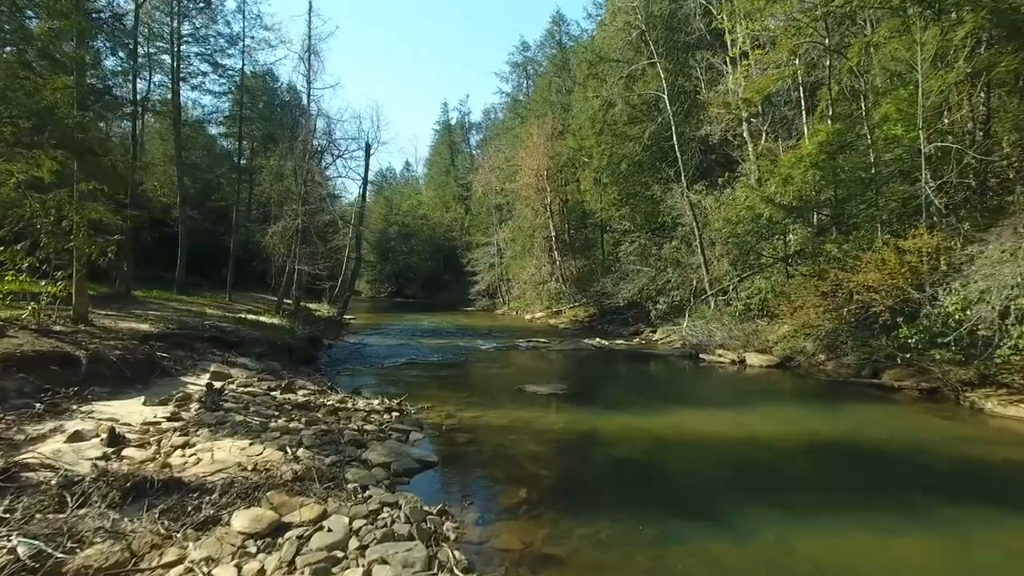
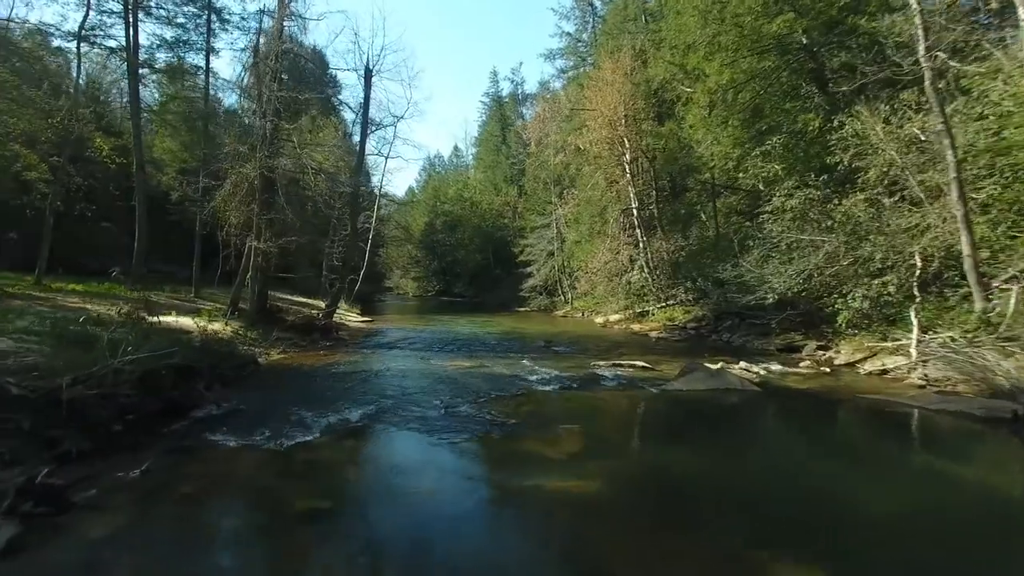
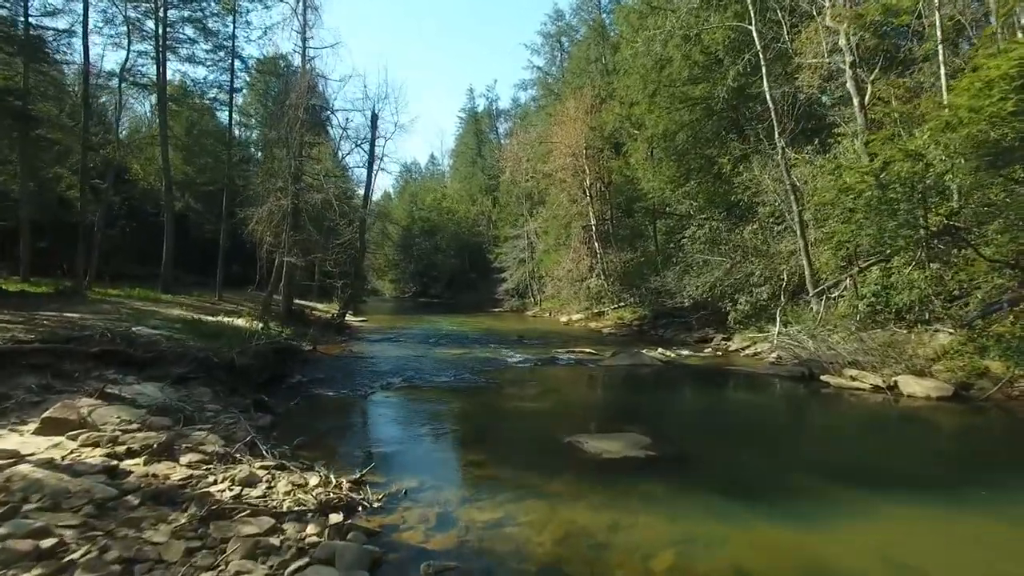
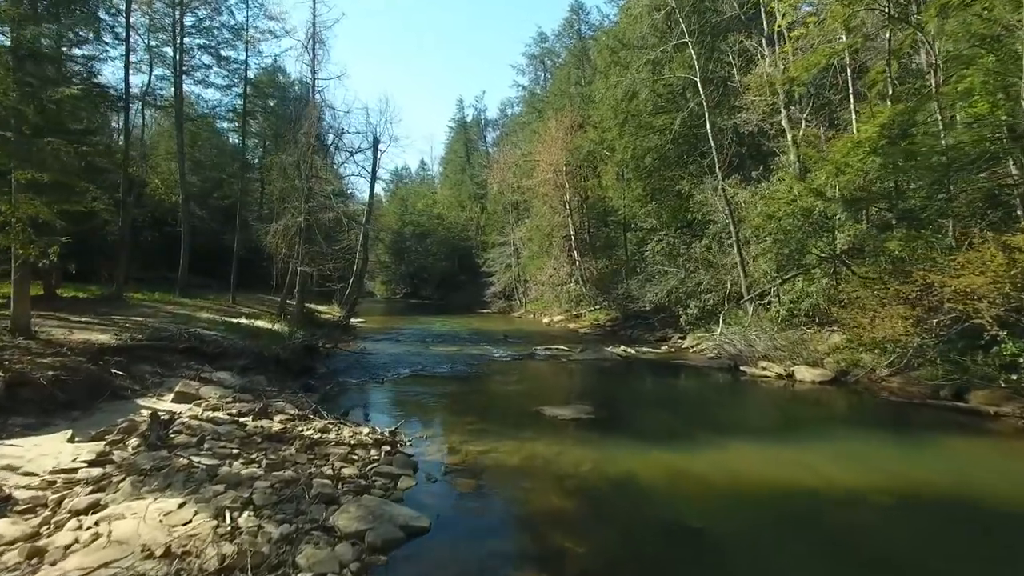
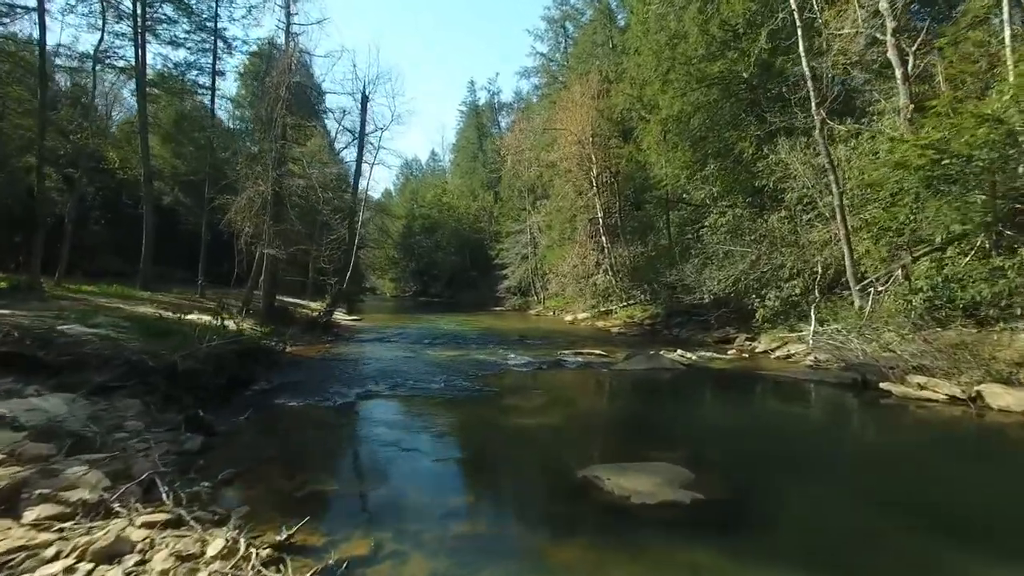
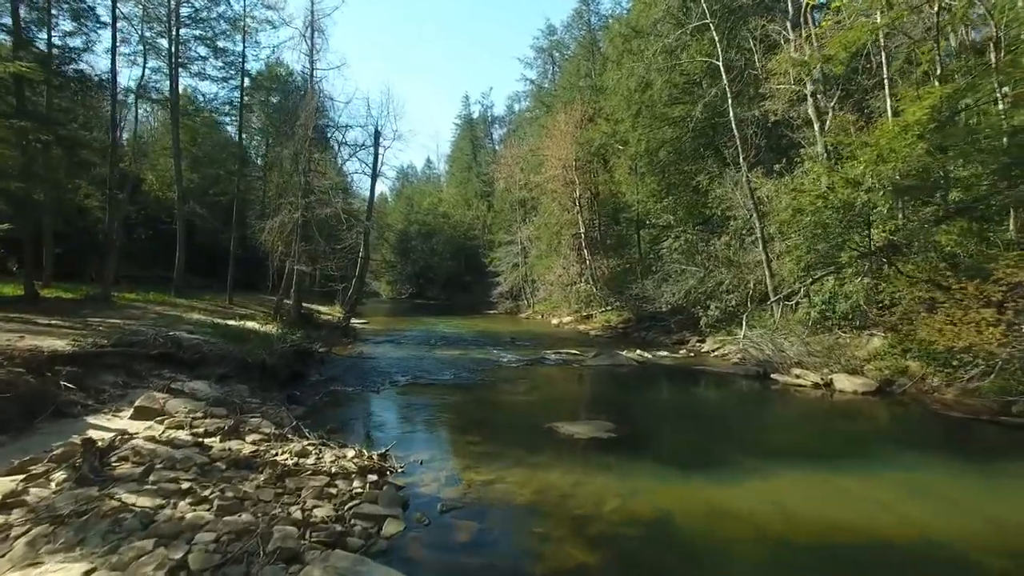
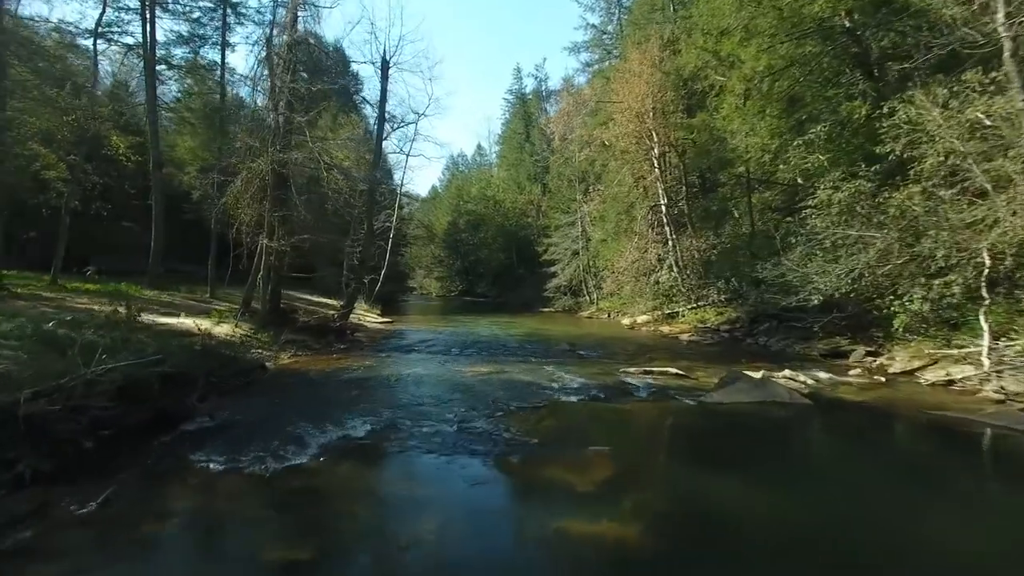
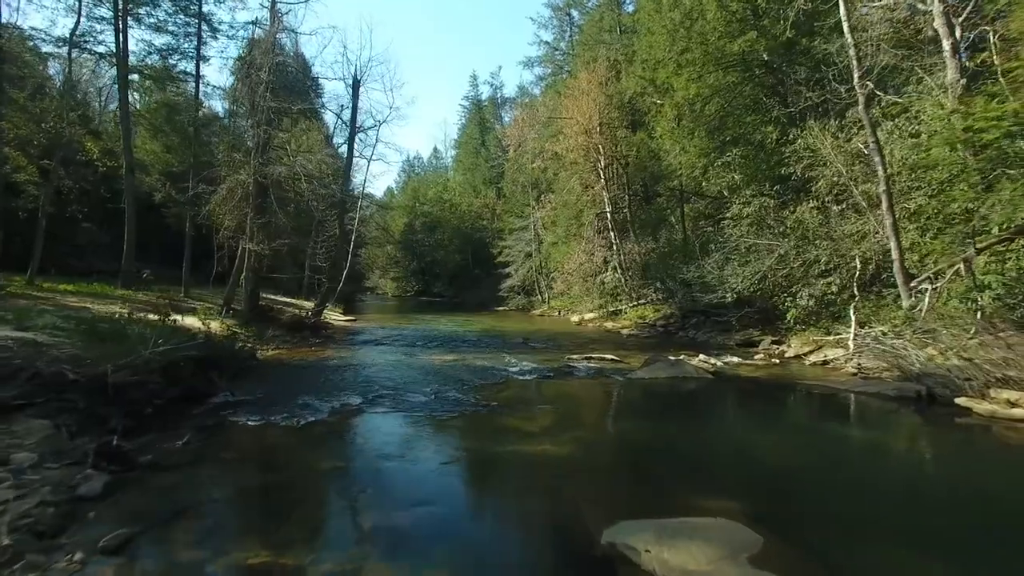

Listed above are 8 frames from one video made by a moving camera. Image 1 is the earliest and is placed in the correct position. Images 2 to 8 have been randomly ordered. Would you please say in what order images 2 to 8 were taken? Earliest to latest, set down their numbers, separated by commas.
4, 6, 3, 5, 8, 2, 7
